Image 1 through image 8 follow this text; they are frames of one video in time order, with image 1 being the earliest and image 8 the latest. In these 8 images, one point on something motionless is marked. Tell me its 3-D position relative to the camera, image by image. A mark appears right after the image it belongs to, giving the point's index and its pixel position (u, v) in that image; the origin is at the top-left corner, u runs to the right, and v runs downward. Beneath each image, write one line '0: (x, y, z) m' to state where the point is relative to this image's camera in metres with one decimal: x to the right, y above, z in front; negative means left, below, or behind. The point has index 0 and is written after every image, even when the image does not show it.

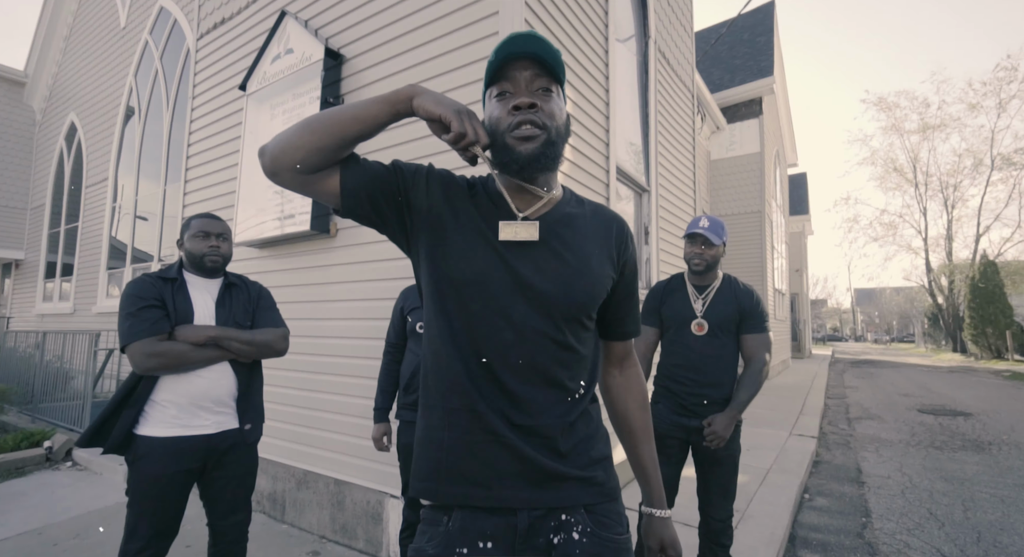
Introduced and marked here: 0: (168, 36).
0: (-5.8, +4.1, +8.2) m
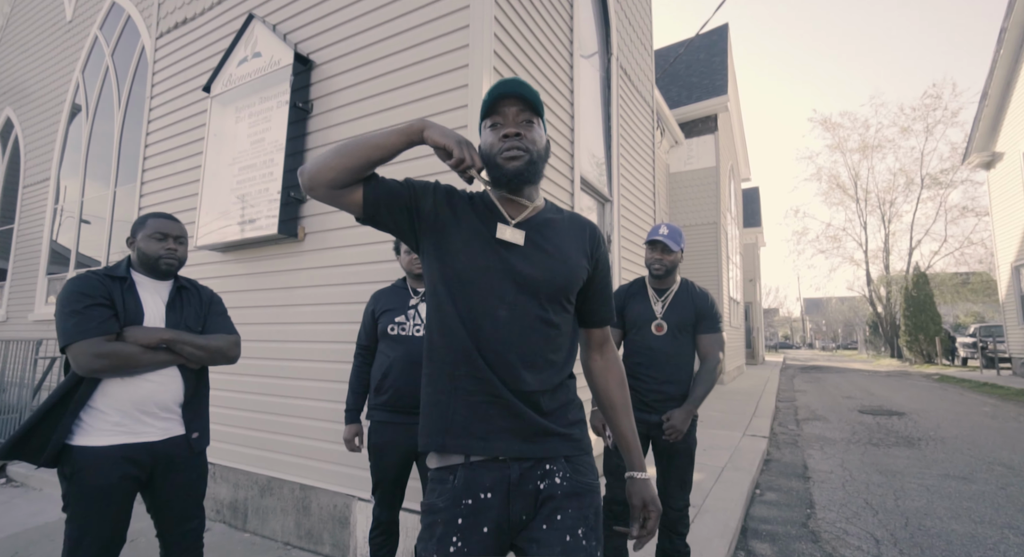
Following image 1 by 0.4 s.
0: (-6.3, +4.0, +7.9) m
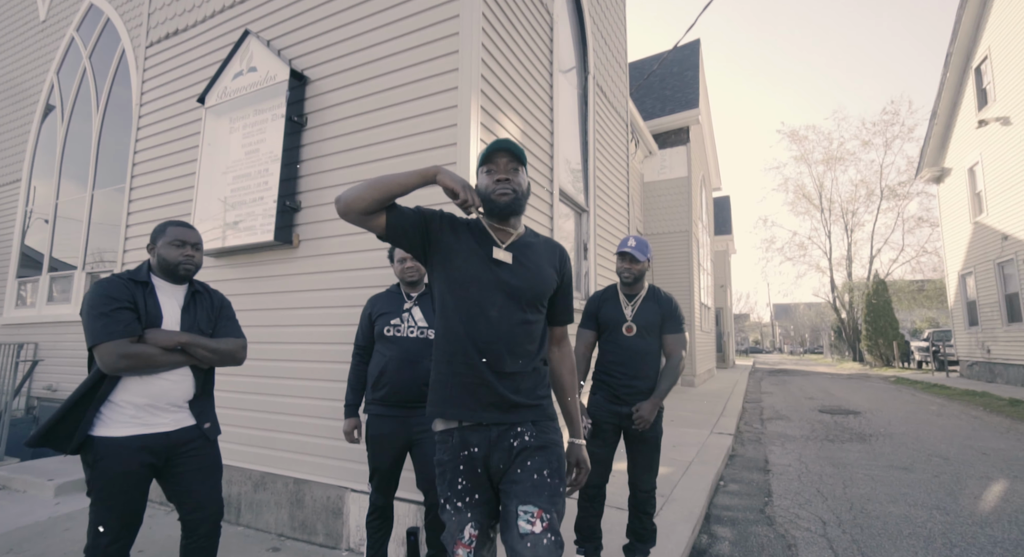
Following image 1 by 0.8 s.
0: (-6.6, +3.9, +7.9) m
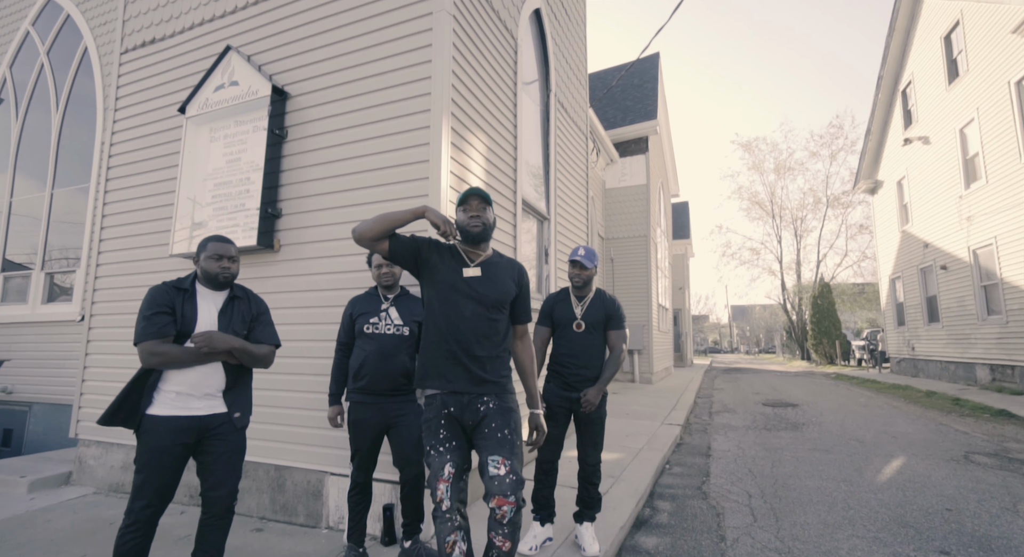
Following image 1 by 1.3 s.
0: (-7.2, +3.9, +7.9) m
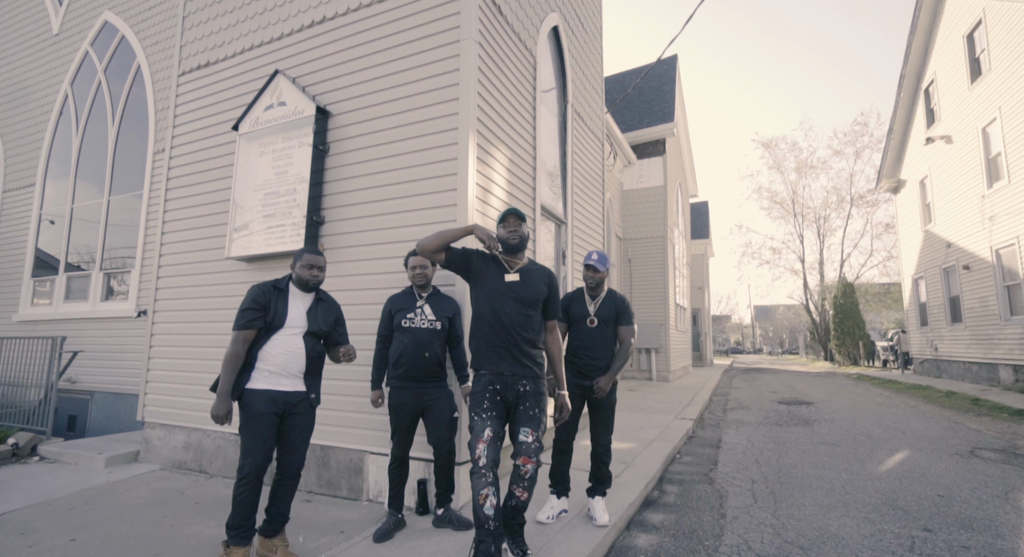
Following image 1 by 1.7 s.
0: (-6.8, +3.9, +8.5) m
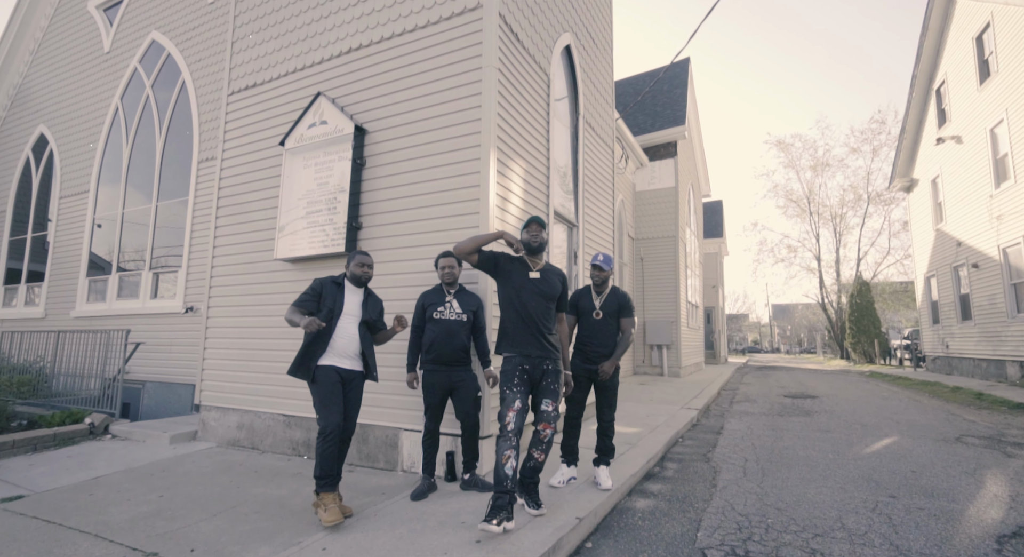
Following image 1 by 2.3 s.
0: (-6.6, +4.0, +9.2) m
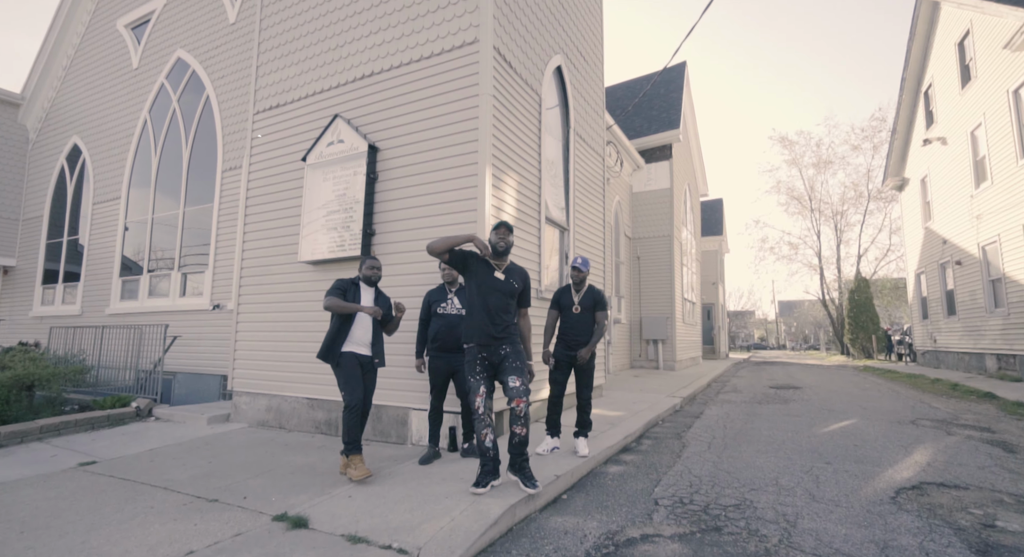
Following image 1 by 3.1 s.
0: (-6.6, +4.0, +10.0) m
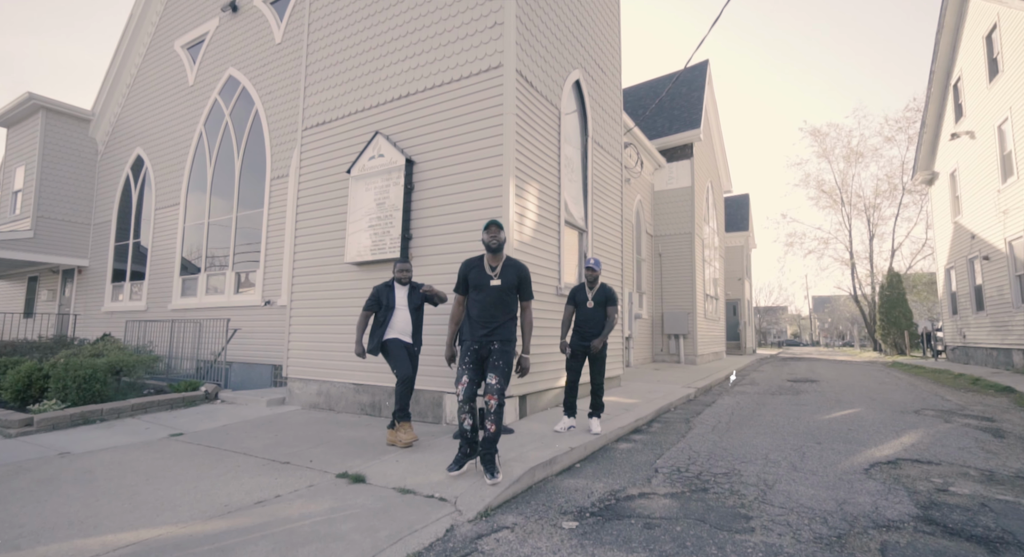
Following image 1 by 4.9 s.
0: (-6.1, +4.0, +10.9) m
